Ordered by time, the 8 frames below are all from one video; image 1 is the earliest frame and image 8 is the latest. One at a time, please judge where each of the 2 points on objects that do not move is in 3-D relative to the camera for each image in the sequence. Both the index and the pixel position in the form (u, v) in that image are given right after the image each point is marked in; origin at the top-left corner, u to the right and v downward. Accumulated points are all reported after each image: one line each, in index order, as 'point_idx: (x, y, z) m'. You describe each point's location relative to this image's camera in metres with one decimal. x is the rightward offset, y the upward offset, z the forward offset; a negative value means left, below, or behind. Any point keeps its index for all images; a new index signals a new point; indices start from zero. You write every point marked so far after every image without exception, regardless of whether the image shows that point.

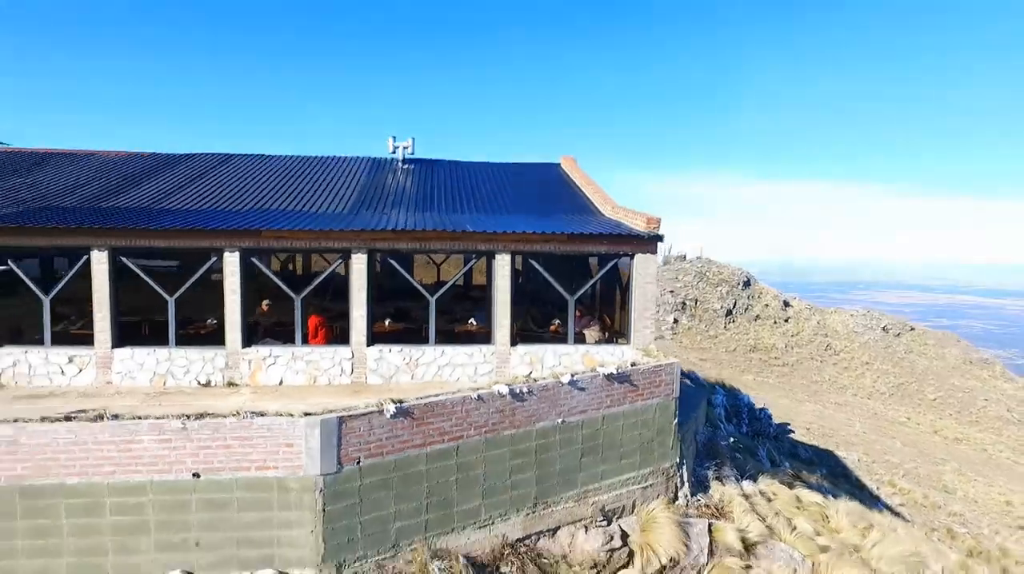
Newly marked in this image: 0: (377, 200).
0: (-1.5, +1.0, +6.5) m
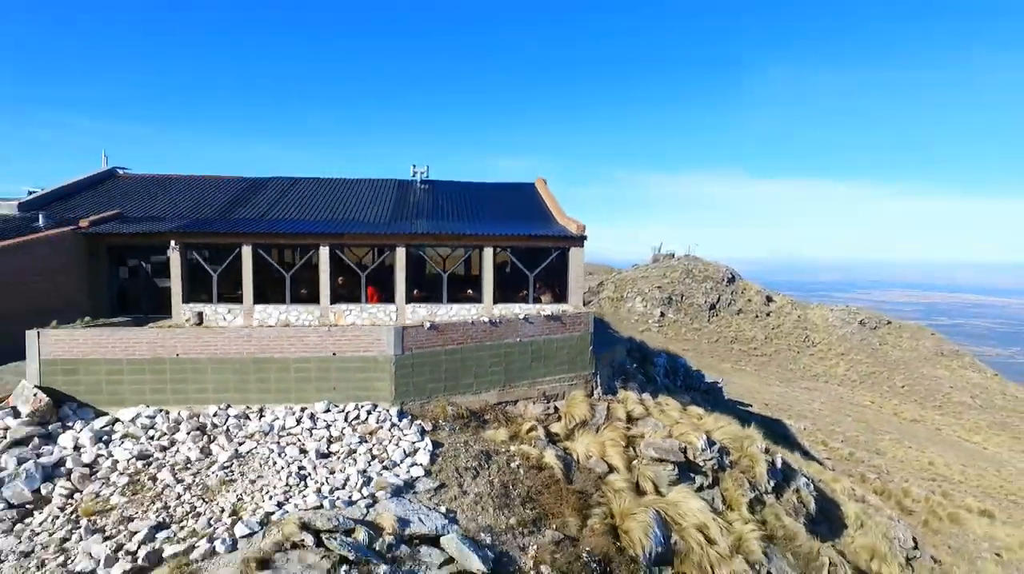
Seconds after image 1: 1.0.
0: (-1.7, +1.3, +9.6) m
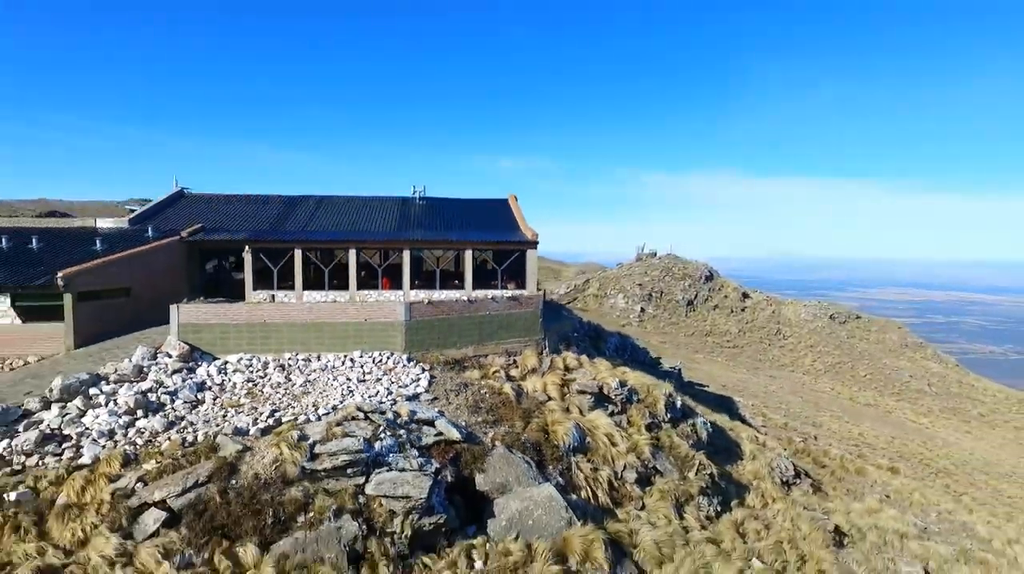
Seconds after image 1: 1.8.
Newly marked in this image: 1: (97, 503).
0: (-2.2, +1.4, +12.8) m
1: (-4.2, -2.2, +5.9) m
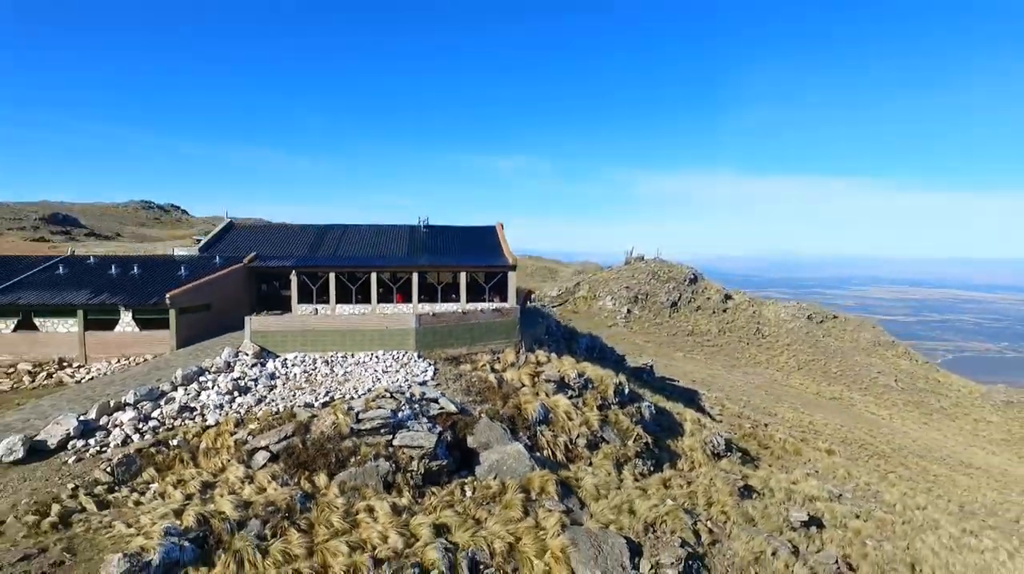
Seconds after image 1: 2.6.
0: (-2.6, +1.1, +16.1) m
1: (-4.5, -2.5, +9.2) m
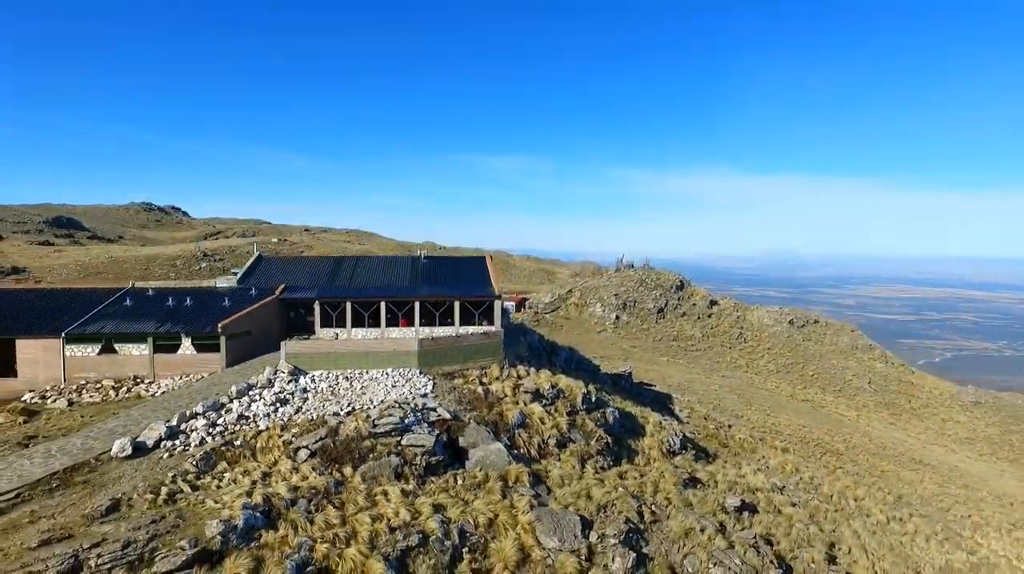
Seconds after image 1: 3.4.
0: (-3.1, +0.3, +19.0) m
1: (-4.9, -3.3, +12.2) m
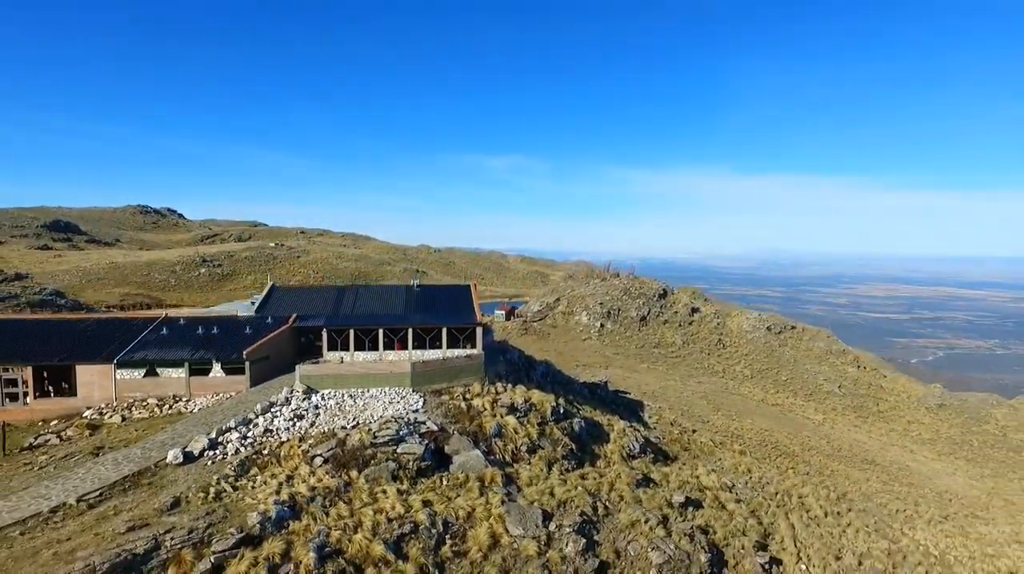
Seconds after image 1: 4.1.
0: (-3.8, -0.7, +22.0) m
1: (-5.6, -4.3, +15.1) m
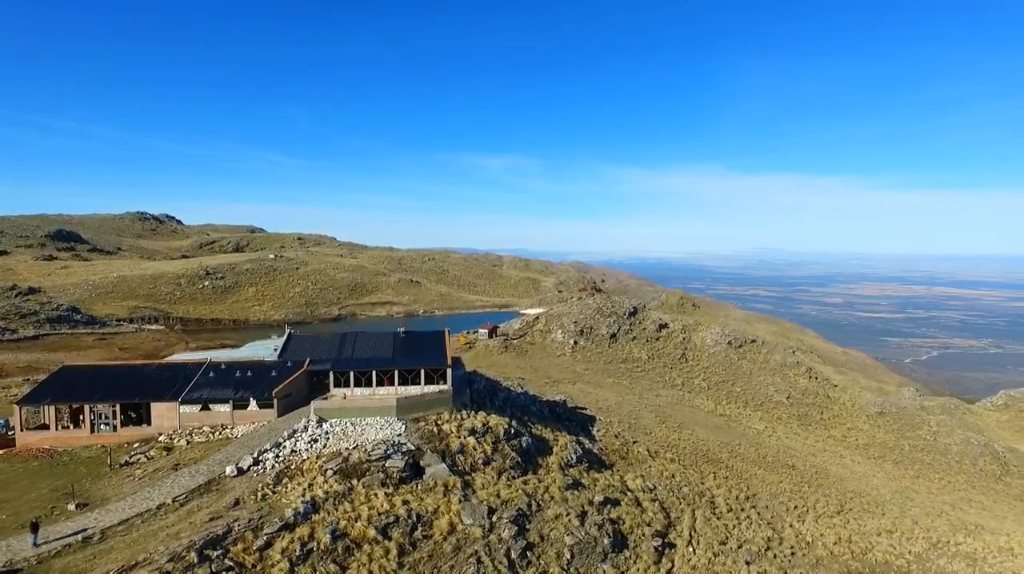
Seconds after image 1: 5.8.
0: (-5.6, -3.0, +28.3) m
1: (-7.3, -6.7, +21.5) m
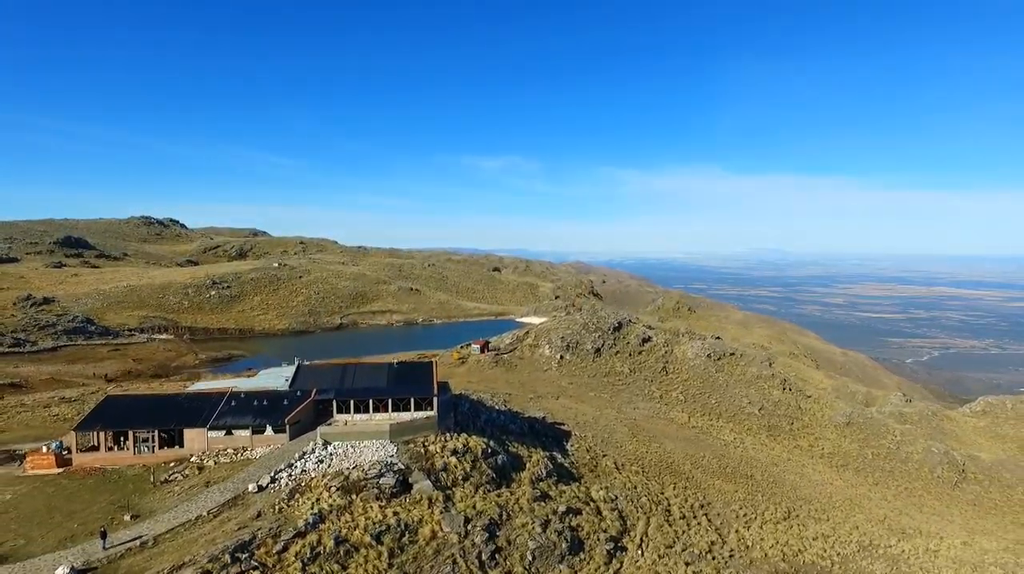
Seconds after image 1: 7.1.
0: (-6.8, -5.2, +32.9) m
1: (-8.6, -8.8, +26.0) m
